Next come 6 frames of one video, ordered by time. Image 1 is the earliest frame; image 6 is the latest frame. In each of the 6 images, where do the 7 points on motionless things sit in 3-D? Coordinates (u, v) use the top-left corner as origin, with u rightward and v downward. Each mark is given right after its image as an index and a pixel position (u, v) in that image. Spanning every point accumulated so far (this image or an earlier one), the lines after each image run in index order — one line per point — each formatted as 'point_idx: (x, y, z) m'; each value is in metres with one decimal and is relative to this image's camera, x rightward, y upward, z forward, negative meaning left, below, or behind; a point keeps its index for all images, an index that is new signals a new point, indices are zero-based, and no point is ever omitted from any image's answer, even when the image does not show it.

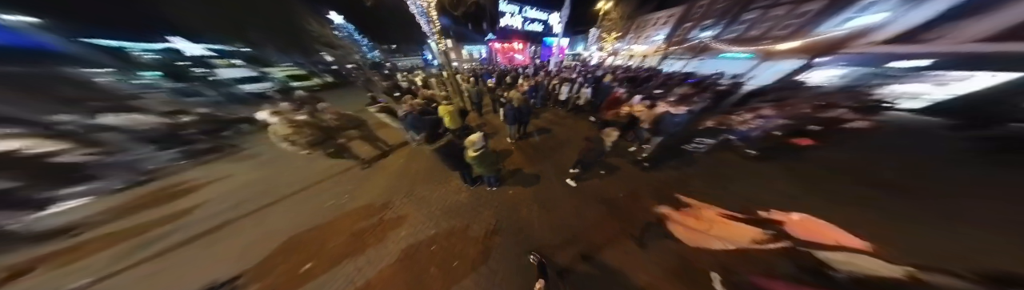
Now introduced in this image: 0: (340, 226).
0: (-2.6, -1.3, +1.6) m
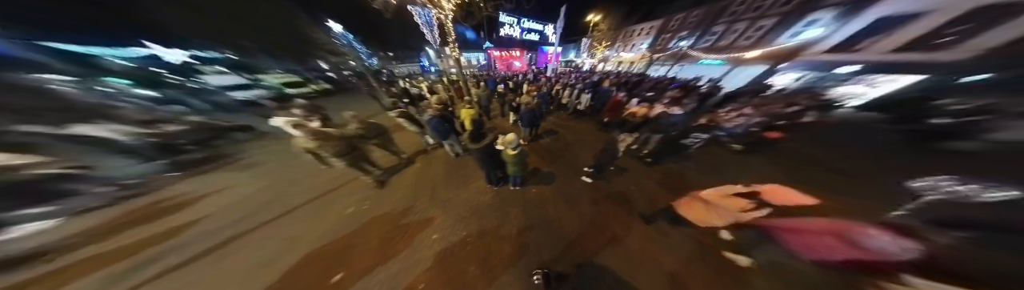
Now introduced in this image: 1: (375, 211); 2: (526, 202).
0: (-2.2, -1.3, +1.5) m
1: (-2.4, -1.1, +1.8) m
2: (+0.2, -1.0, +1.9) m
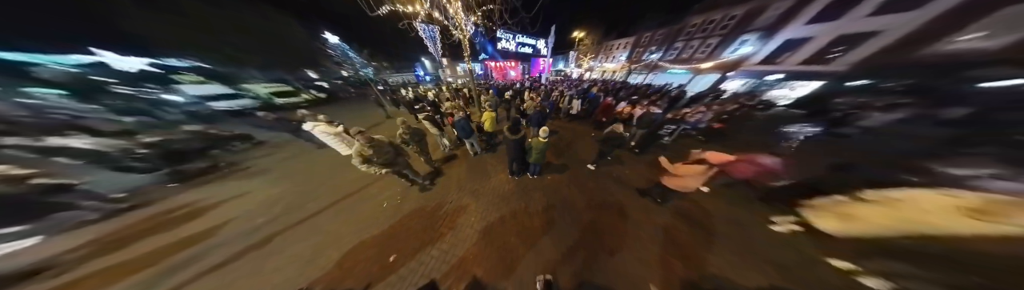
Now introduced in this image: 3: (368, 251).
0: (-1.7, -1.3, +1.7) m
1: (-1.9, -1.1, +1.9) m
2: (+0.7, -0.9, +2.2) m
3: (-1.9, -1.4, +1.4) m
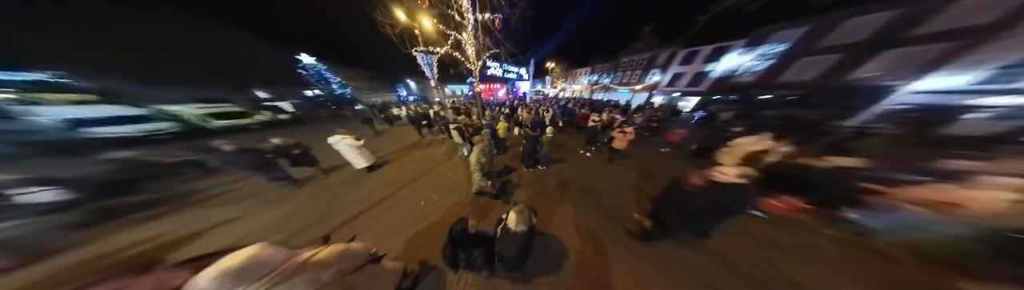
0: (-1.2, -1.3, +1.9) m
1: (-1.4, -1.2, +2.2) m
2: (+1.1, -0.8, +2.8) m
3: (-1.3, -1.4, +1.6) m
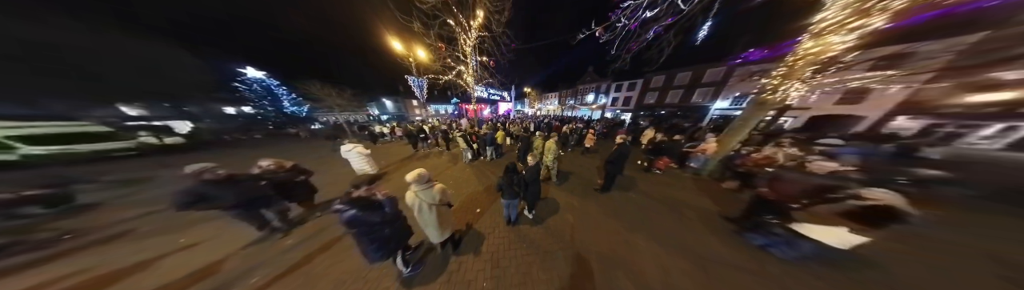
0: (-1.0, -1.2, +2.3) m
1: (-1.3, -1.2, +2.5) m
2: (+1.0, -0.8, +3.6) m
3: (-1.0, -1.3, +1.9) m
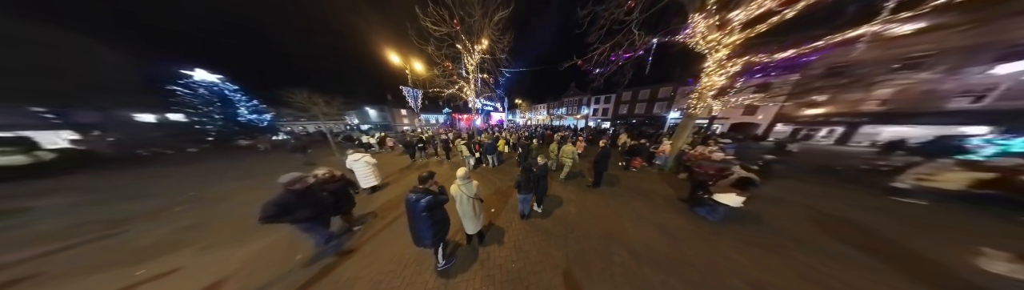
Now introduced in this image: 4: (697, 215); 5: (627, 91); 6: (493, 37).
0: (-0.8, -1.4, +2.5) m
1: (-1.1, -1.4, +2.7) m
2: (+1.1, -1.0, +4.0) m
3: (-0.8, -1.4, +2.1) m
4: (+3.4, -1.3, +1.9) m
5: (+12.6, +6.0, +11.4) m
6: (-0.9, +4.9, +4.7) m
